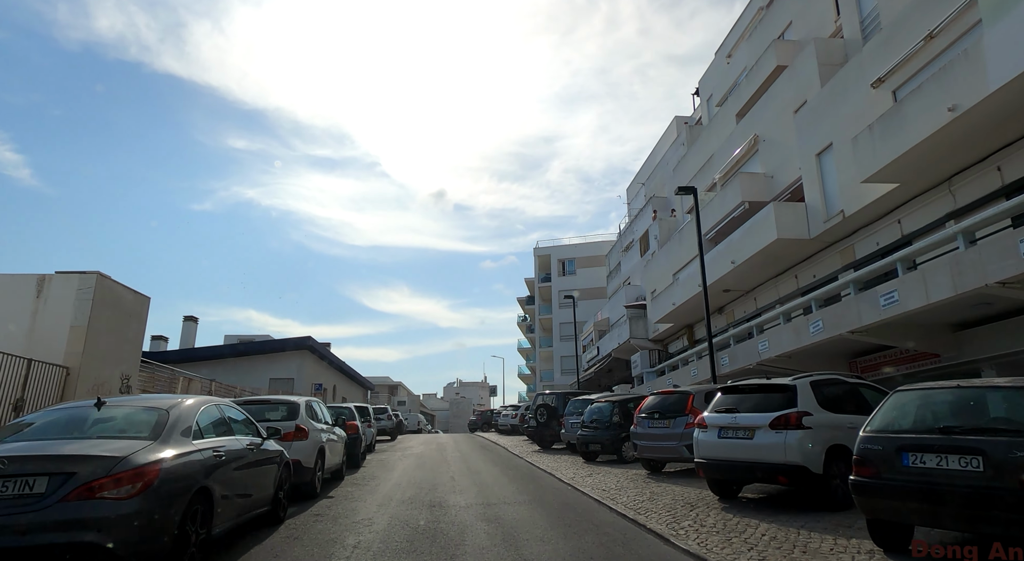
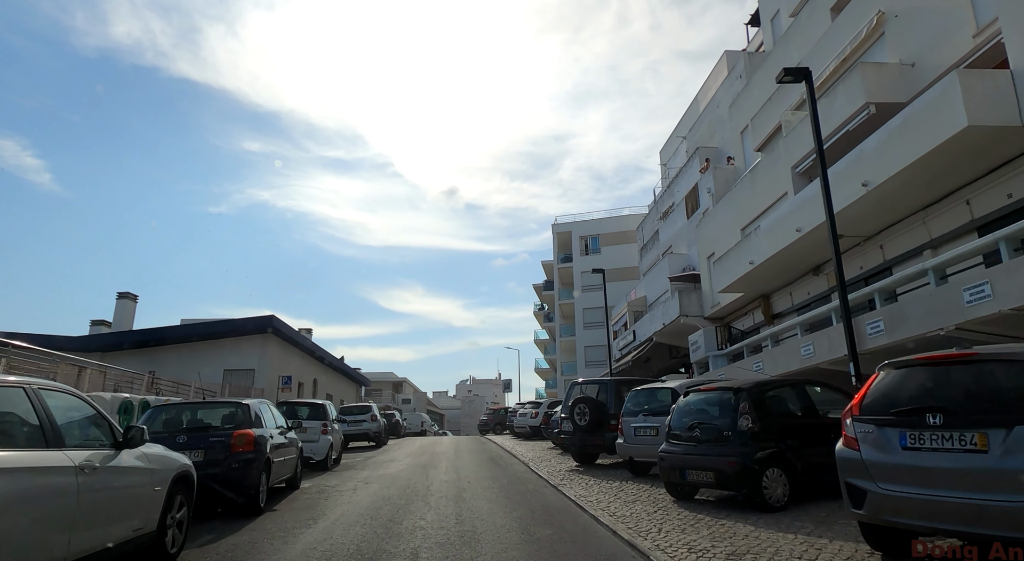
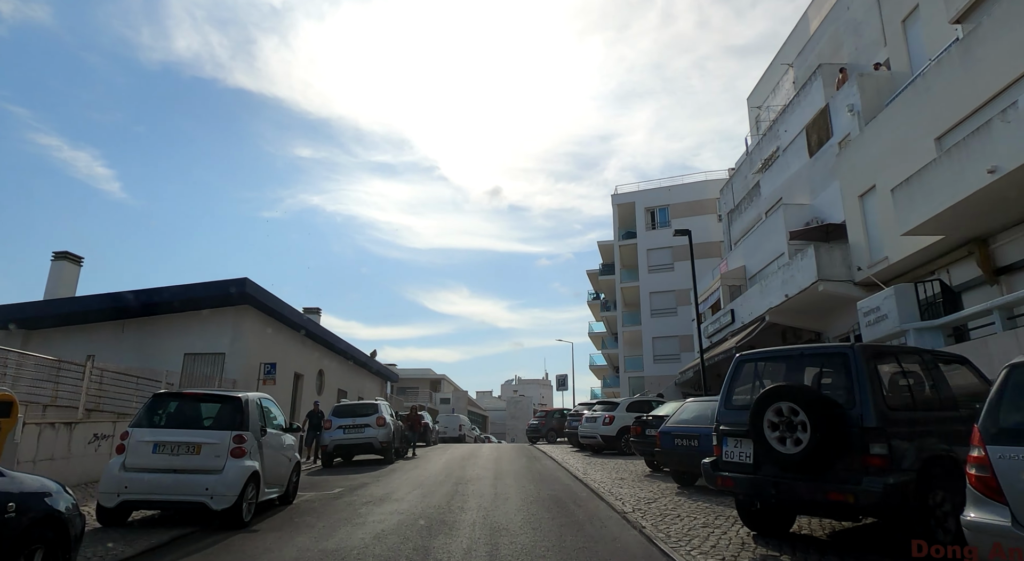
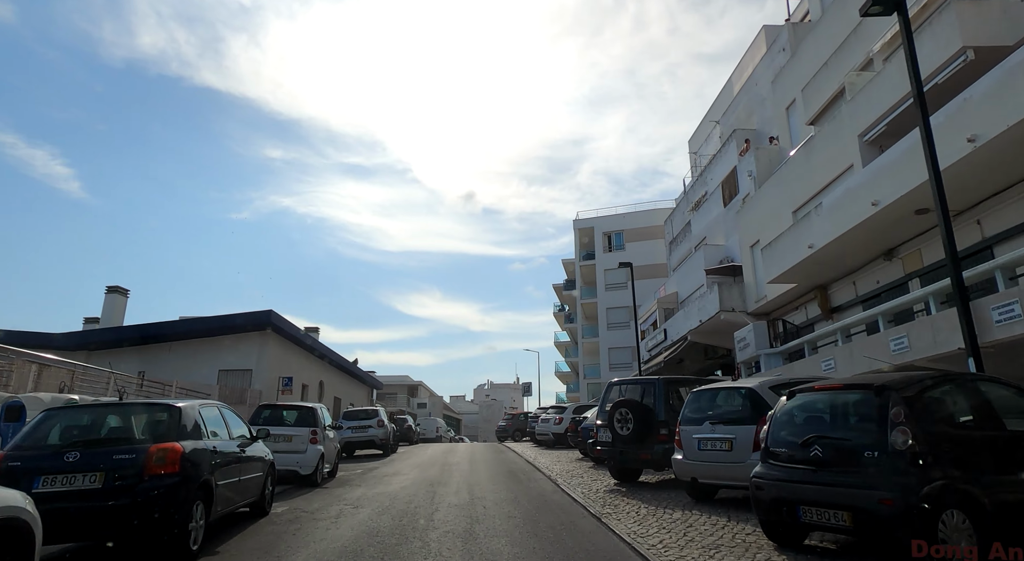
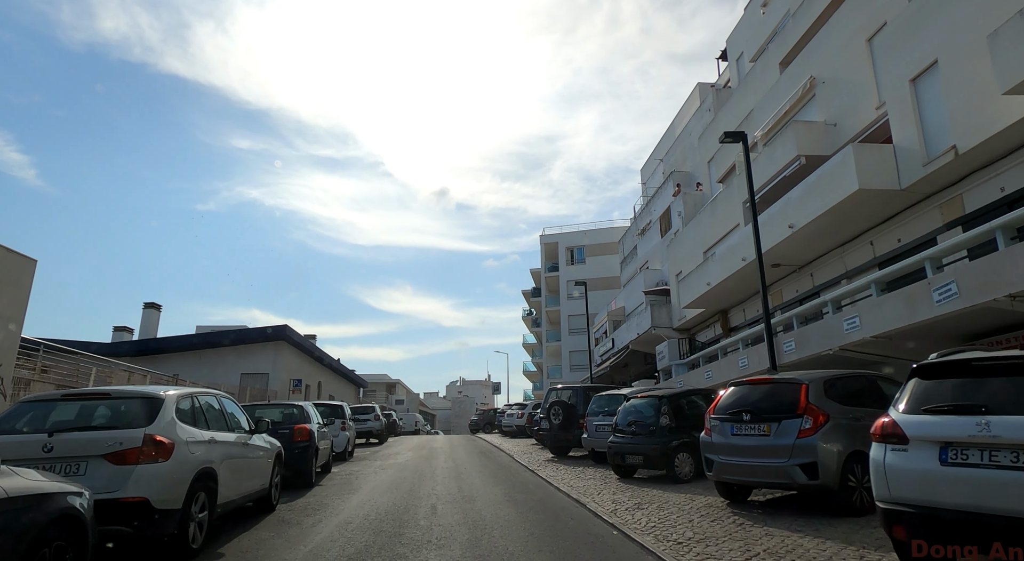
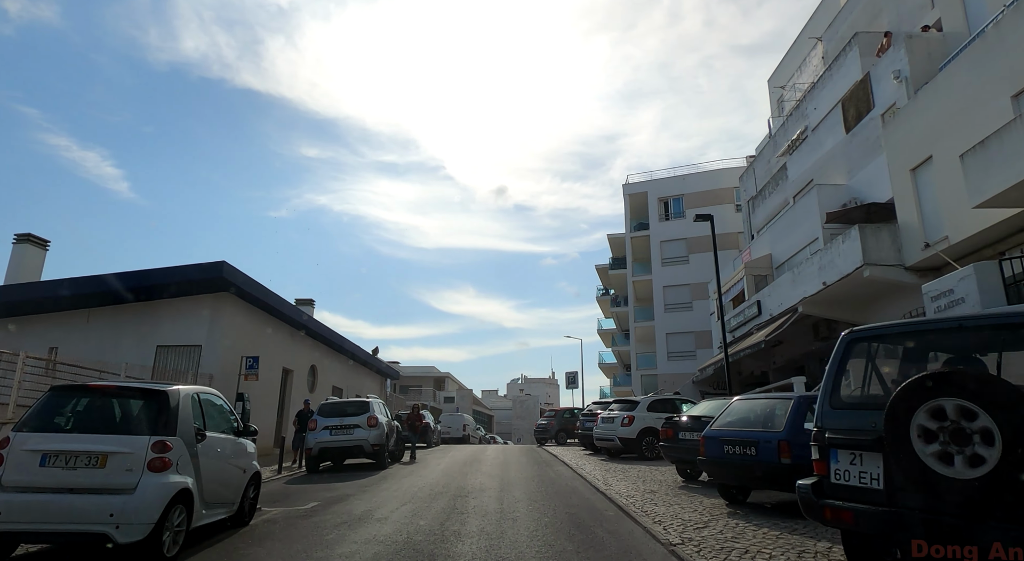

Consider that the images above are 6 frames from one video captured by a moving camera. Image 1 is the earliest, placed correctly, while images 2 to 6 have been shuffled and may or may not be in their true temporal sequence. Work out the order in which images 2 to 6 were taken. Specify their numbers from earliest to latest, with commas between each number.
5, 2, 4, 3, 6
